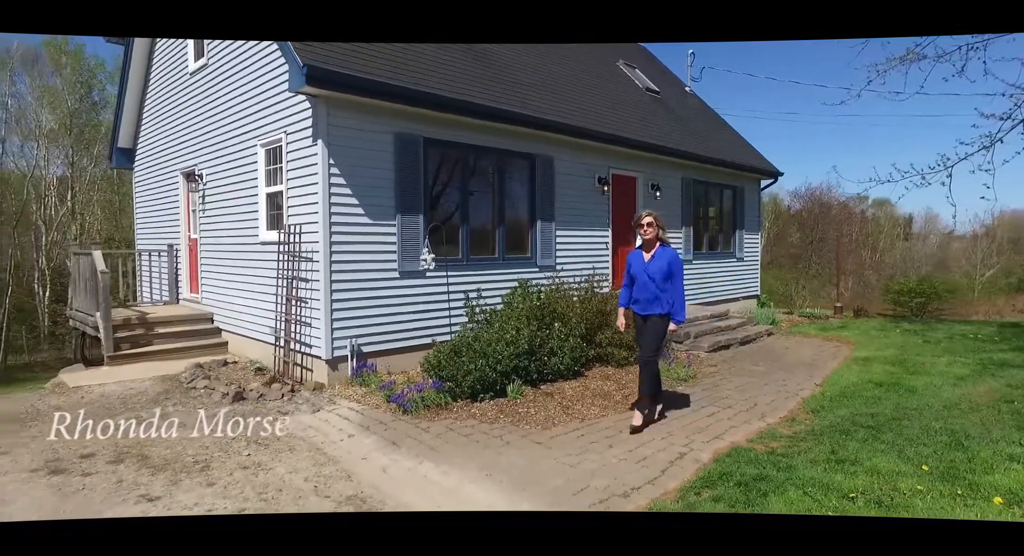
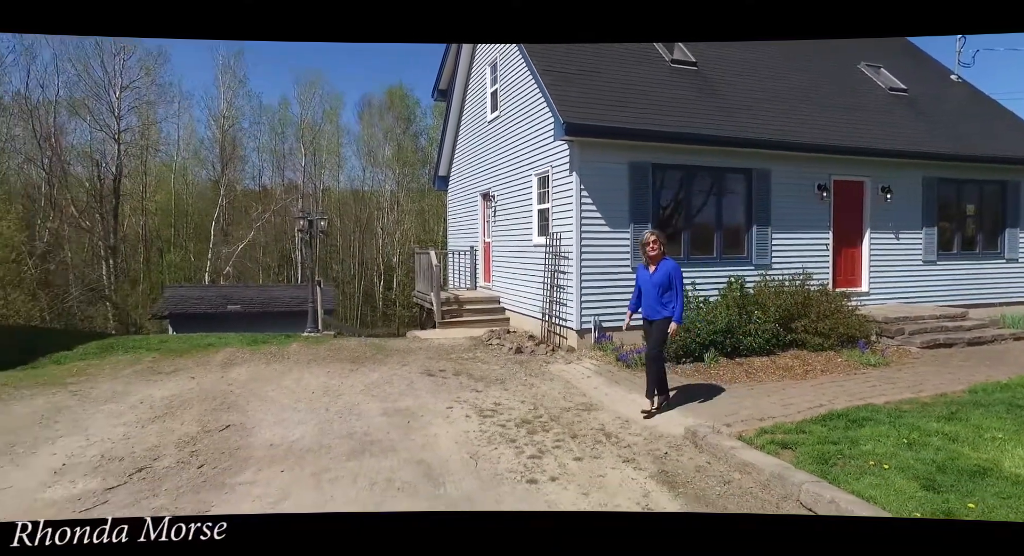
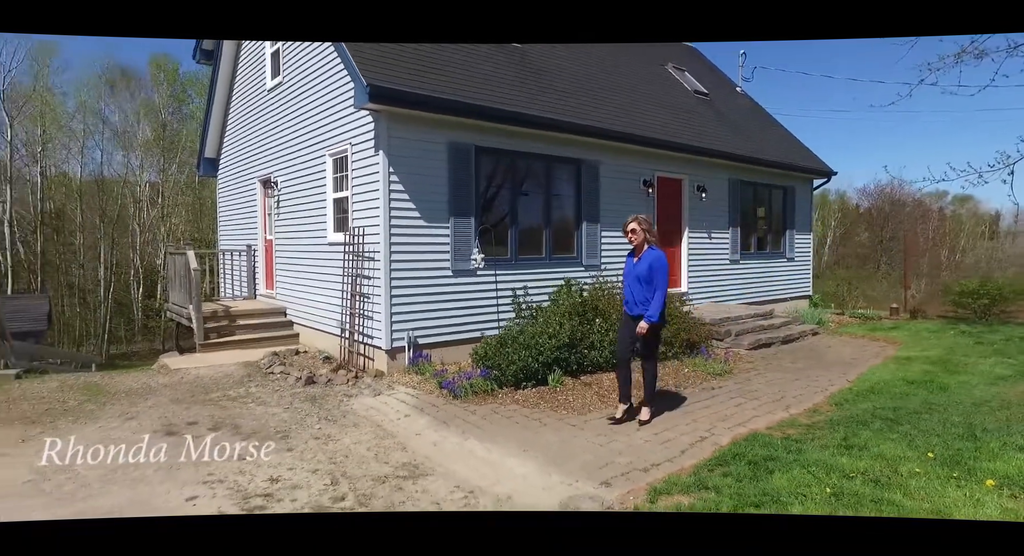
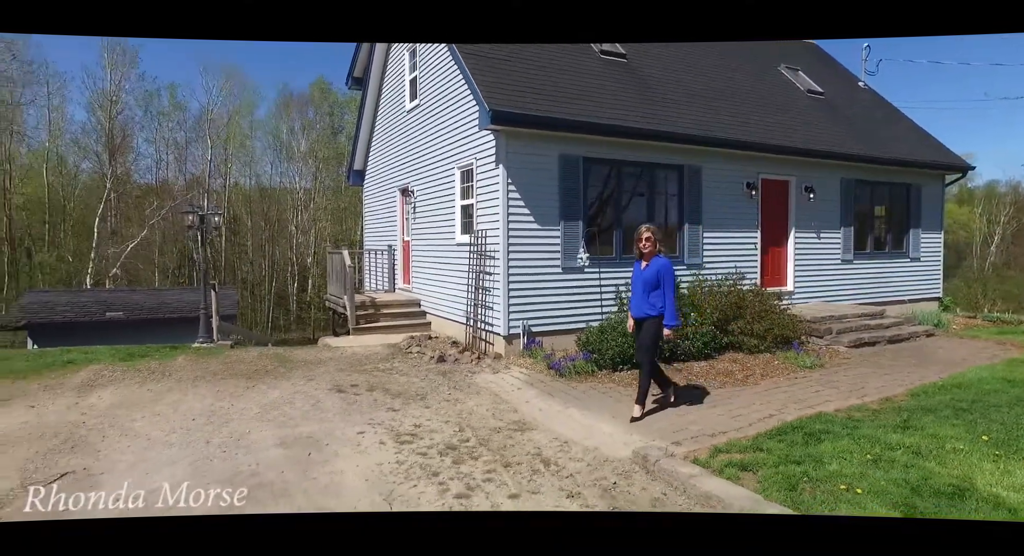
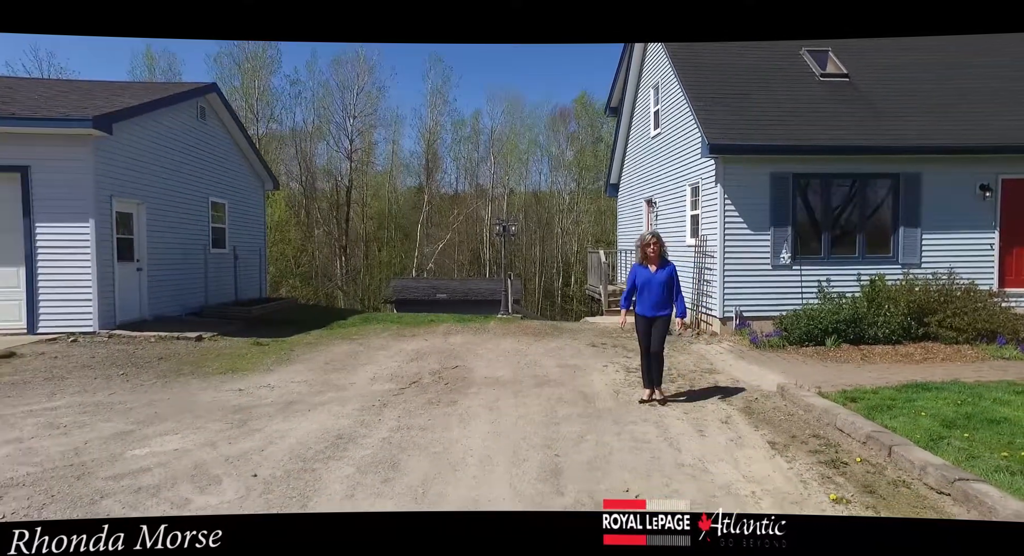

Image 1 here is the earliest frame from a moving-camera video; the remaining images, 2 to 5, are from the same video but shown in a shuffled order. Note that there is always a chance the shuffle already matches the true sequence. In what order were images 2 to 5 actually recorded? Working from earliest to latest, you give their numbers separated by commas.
3, 4, 2, 5
